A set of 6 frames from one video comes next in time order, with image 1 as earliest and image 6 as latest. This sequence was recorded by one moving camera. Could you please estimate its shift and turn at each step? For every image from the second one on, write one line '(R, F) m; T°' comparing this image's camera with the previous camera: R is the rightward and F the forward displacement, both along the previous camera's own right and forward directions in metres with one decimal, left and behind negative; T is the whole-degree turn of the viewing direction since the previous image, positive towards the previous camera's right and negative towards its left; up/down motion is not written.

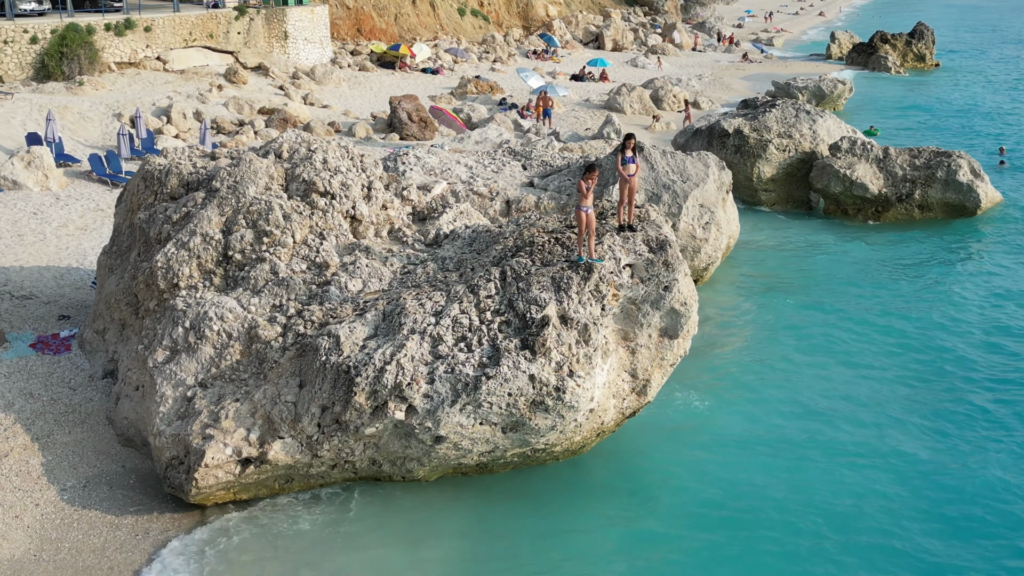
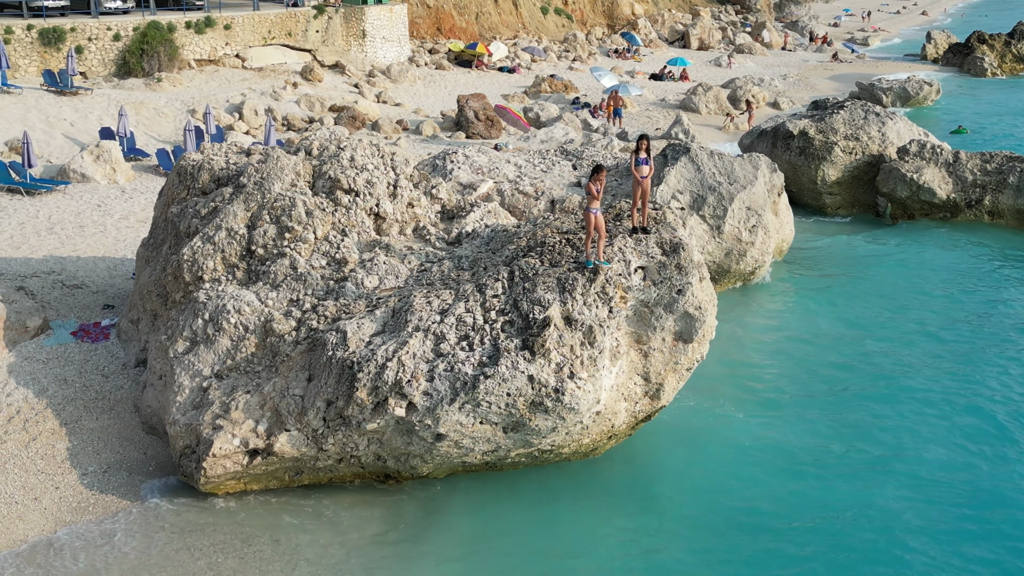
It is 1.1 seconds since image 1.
(+0.7, 0.0) m; -5°
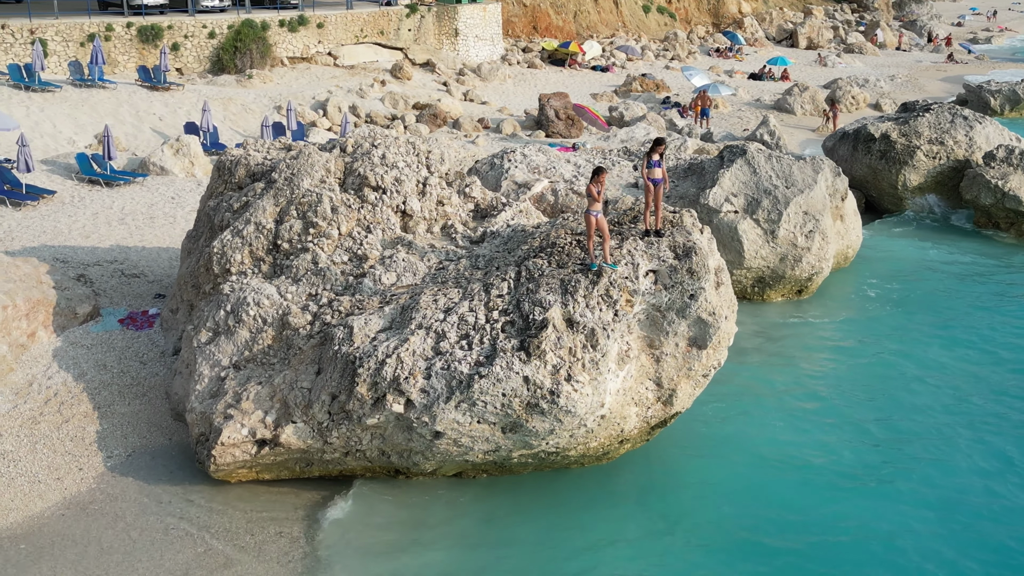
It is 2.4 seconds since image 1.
(+0.9, +0.1) m; -6°
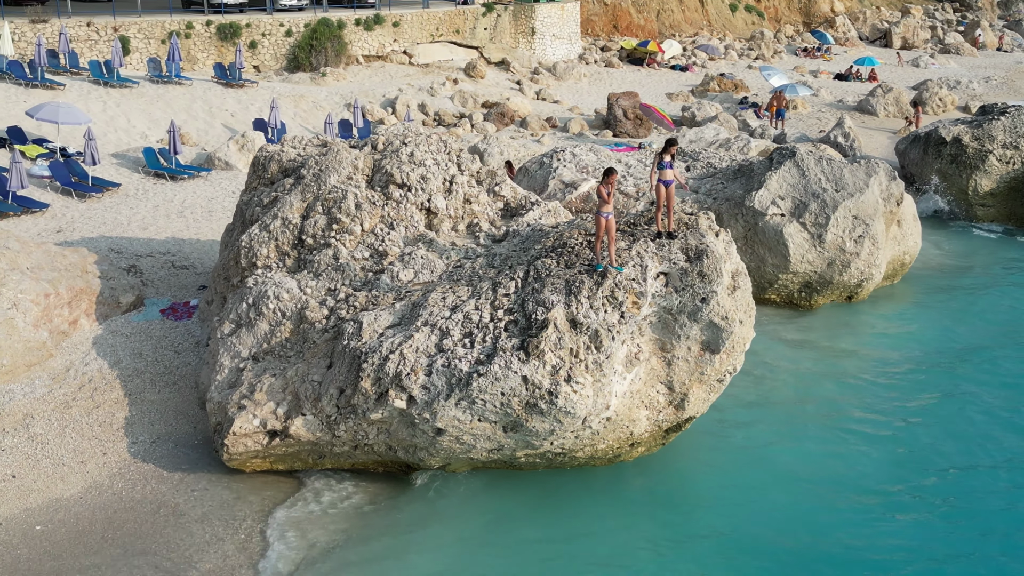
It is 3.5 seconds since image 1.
(+0.8, 0.0) m; -5°
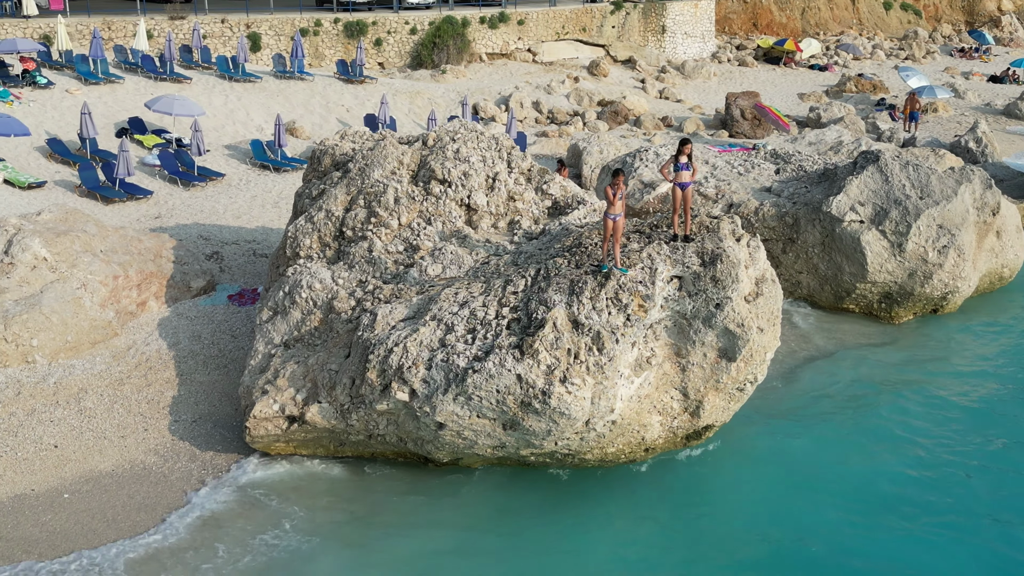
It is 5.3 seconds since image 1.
(+1.3, +0.1) m; -8°
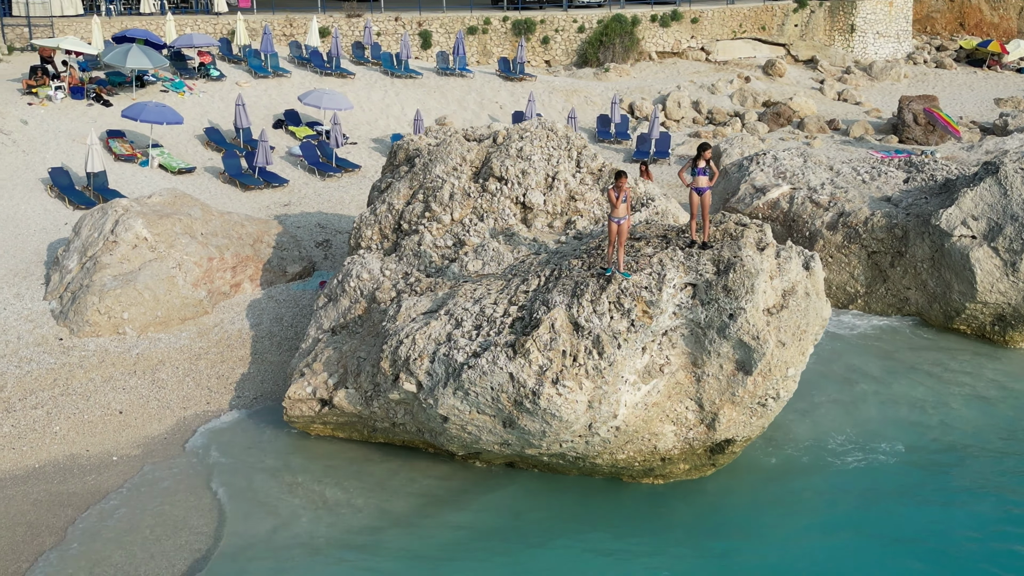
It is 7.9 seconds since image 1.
(+1.8, +0.2) m; -11°
